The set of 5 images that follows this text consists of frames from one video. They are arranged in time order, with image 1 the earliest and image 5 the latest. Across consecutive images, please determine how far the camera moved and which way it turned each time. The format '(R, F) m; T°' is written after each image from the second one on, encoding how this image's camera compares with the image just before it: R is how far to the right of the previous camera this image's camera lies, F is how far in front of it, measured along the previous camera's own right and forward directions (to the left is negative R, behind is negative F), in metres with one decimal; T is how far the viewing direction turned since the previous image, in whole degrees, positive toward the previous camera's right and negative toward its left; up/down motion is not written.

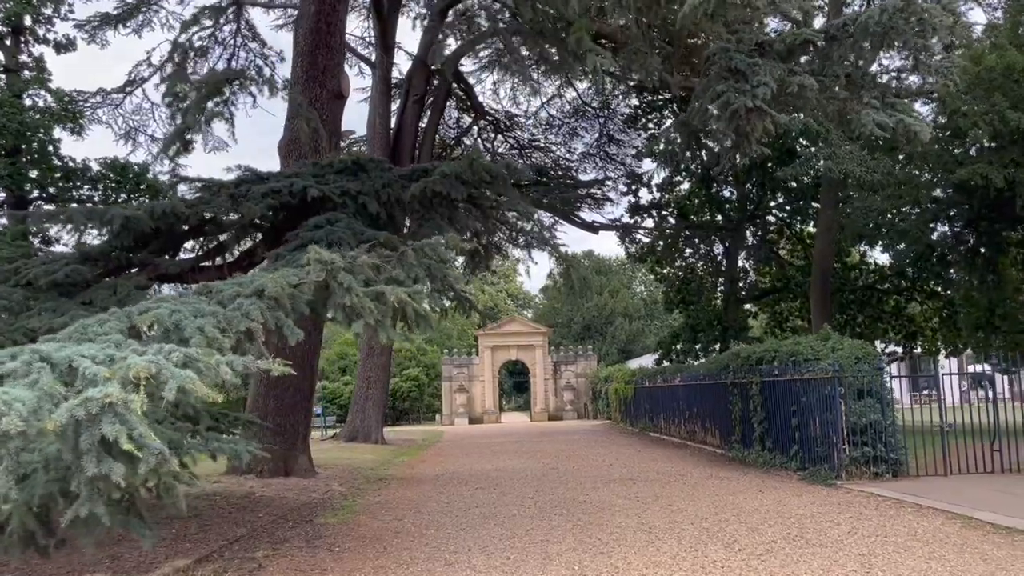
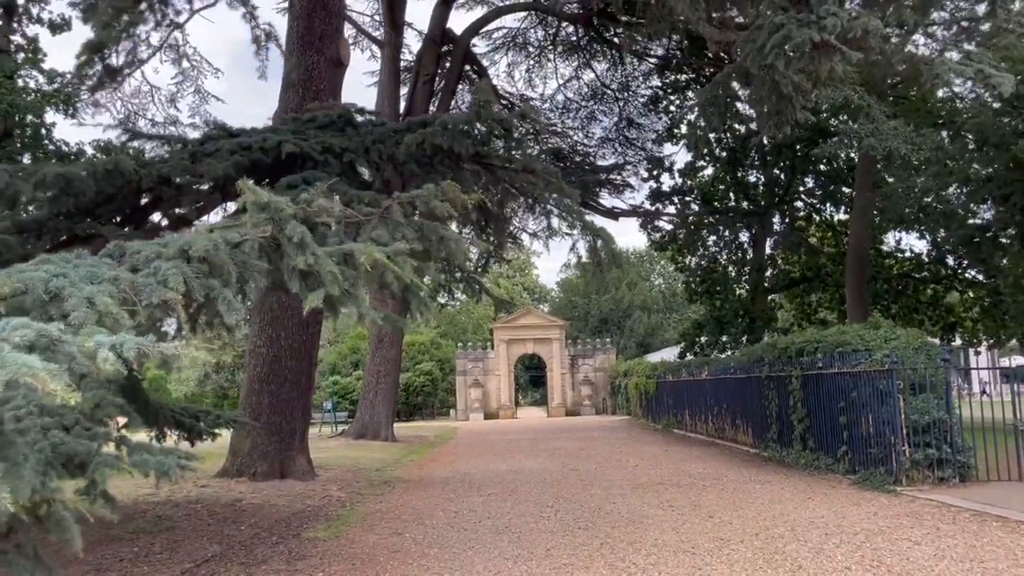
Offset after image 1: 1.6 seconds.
(0.0, +1.2) m; -1°
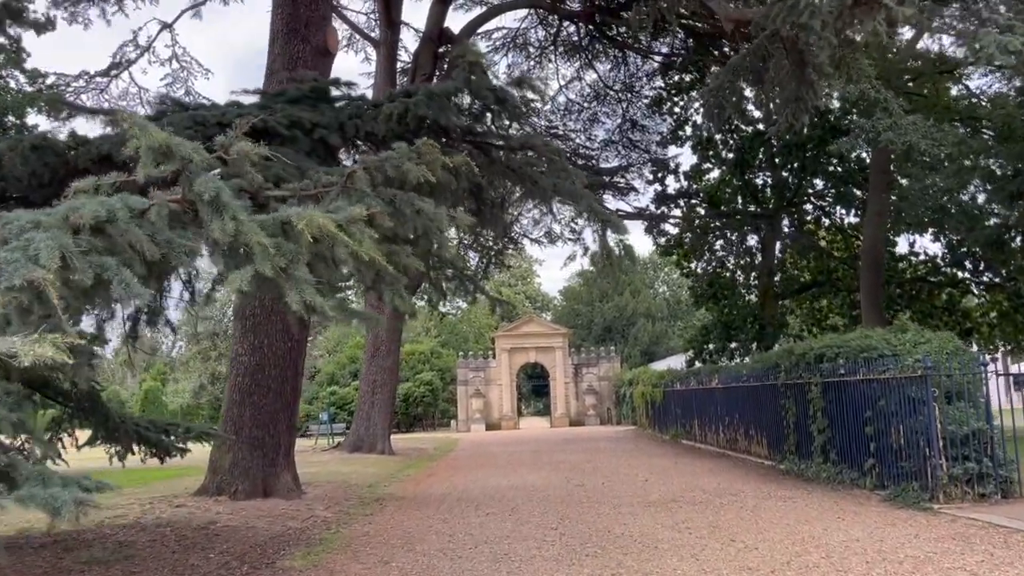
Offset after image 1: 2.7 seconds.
(0.0, +0.8) m; 0°
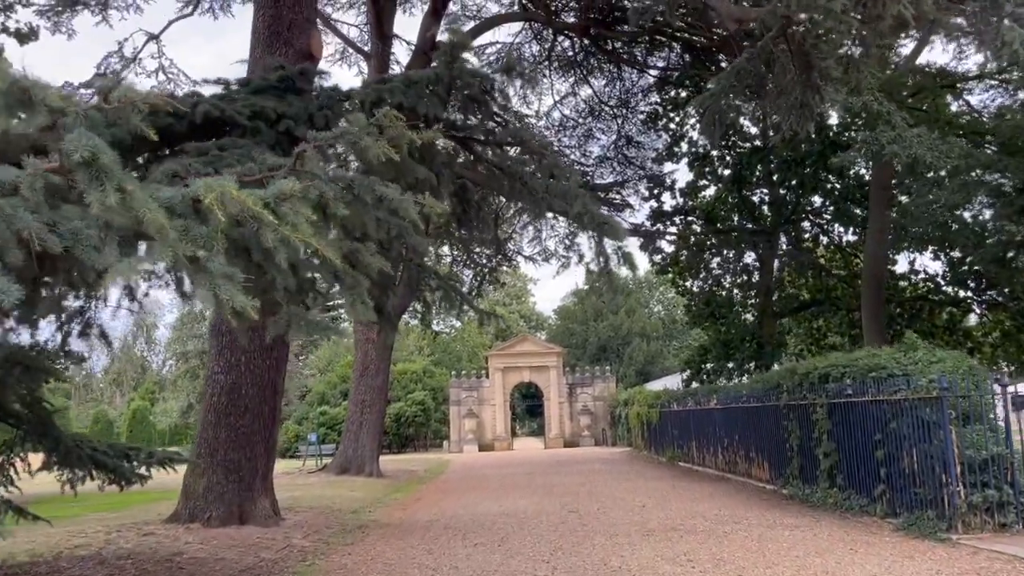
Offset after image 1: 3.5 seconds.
(0.0, +0.6) m; 0°
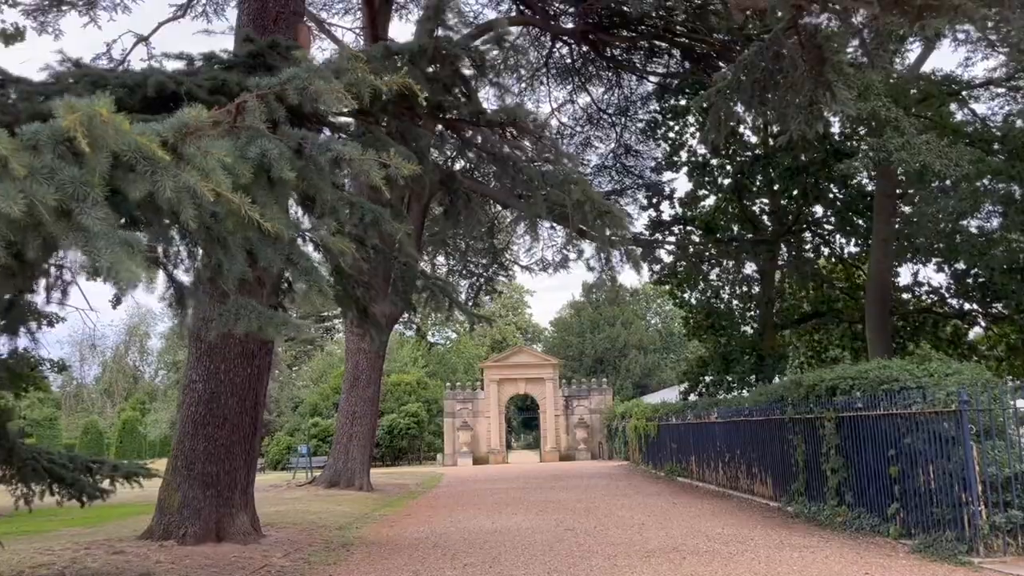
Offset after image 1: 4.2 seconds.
(0.0, +0.5) m; 0°
